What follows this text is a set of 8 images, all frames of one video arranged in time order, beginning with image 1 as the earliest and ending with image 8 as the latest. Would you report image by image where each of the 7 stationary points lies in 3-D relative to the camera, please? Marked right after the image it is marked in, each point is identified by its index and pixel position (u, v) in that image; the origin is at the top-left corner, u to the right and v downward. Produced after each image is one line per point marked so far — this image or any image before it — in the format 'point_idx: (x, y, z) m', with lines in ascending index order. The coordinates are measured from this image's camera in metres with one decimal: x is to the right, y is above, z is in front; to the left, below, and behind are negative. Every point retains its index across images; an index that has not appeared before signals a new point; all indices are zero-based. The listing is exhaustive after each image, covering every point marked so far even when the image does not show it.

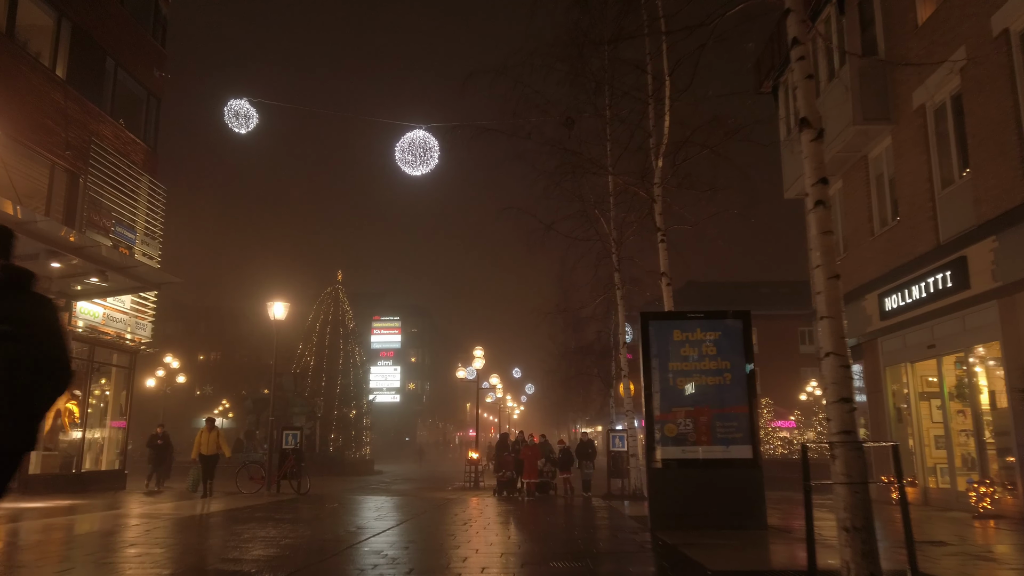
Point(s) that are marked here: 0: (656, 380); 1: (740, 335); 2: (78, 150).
0: (+2.1, -1.3, +10.8) m
1: (+3.3, -0.7, +10.8) m
2: (-11.0, +3.5, +19.0) m
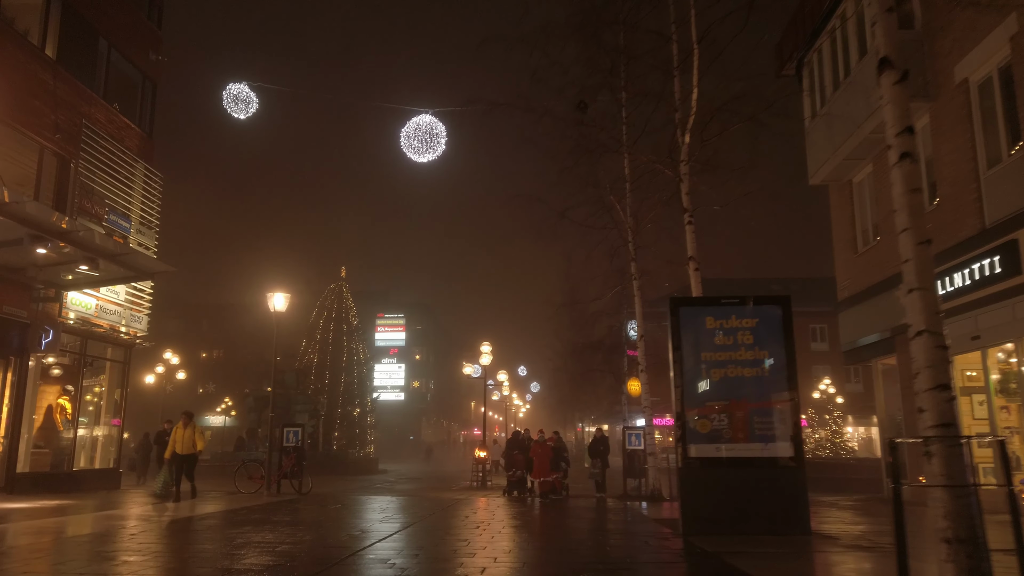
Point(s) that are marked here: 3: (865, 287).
0: (+2.3, -1.1, +9.9) m
1: (+3.5, -0.4, +9.9) m
2: (-10.7, +3.7, +18.1) m
3: (+8.3, 0.0, +17.7) m
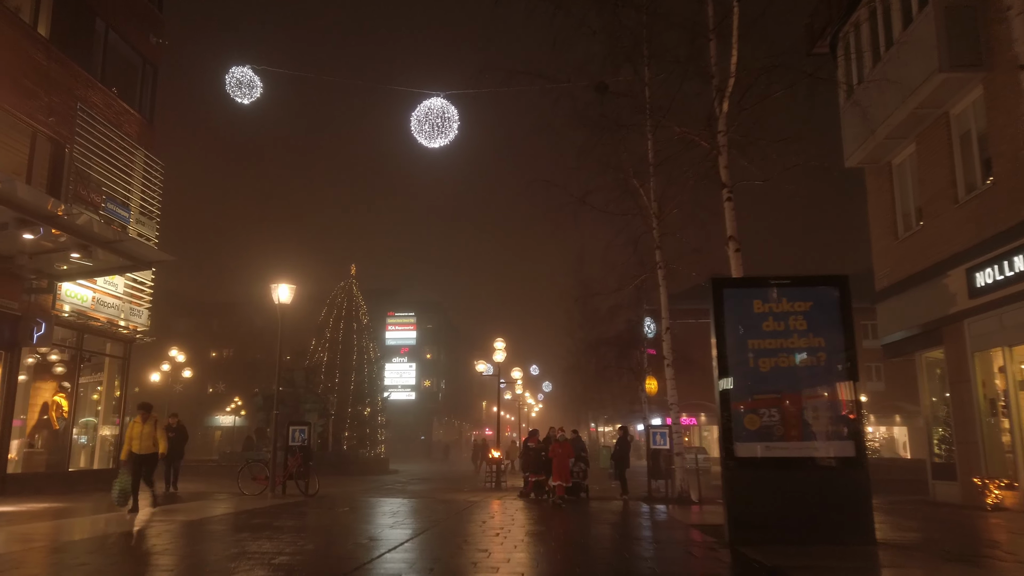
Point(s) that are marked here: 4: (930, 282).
0: (+2.6, -0.9, +8.8) m
1: (+3.8, -0.2, +8.8) m
2: (-10.3, +3.9, +17.3) m
3: (+8.7, +0.3, +16.6) m
4: (+8.6, +0.1, +15.4) m
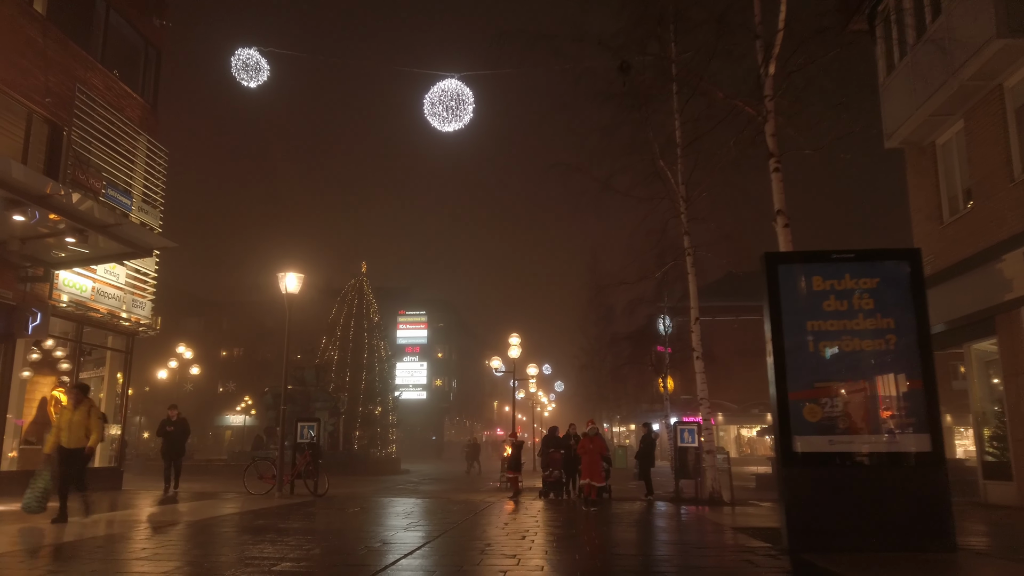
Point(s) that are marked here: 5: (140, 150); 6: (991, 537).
0: (+2.9, -0.6, +7.9) m
1: (+4.1, +0.1, +7.8) m
2: (-9.9, +4.2, +16.5) m
3: (+9.2, +0.5, +15.5) m
4: (+9.0, +0.4, +14.4) m
5: (-9.6, +3.6, +19.4) m
6: (+6.7, -3.5, +10.5) m
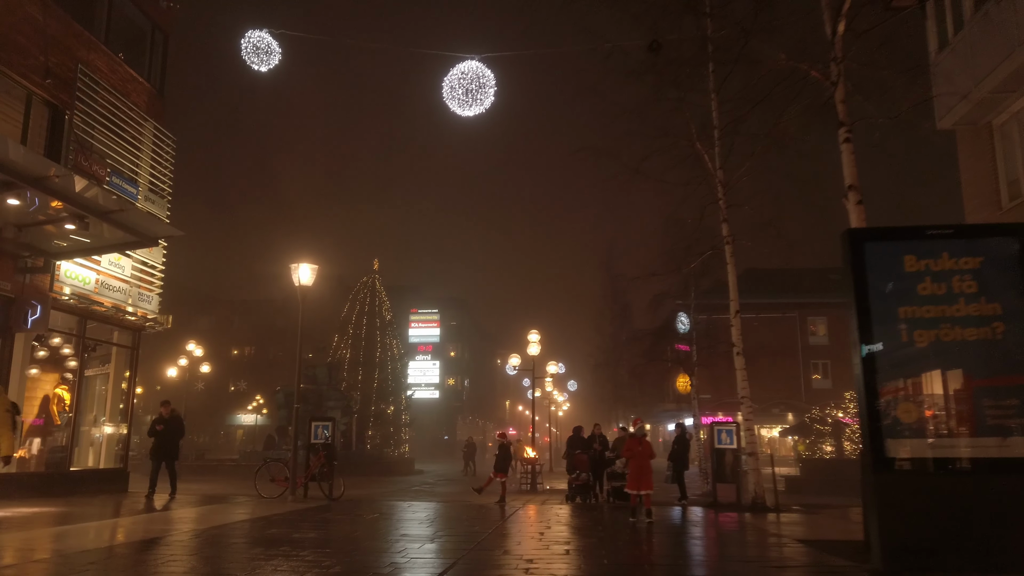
0: (+3.3, -0.4, +6.8) m
1: (+4.5, +0.2, +6.8) m
2: (-9.4, +4.3, +15.6) m
3: (+9.7, +0.7, +14.4) m
4: (+9.5, +0.6, +13.3) m
5: (-9.0, +3.7, +18.5) m
6: (+7.2, -3.3, +9.4) m
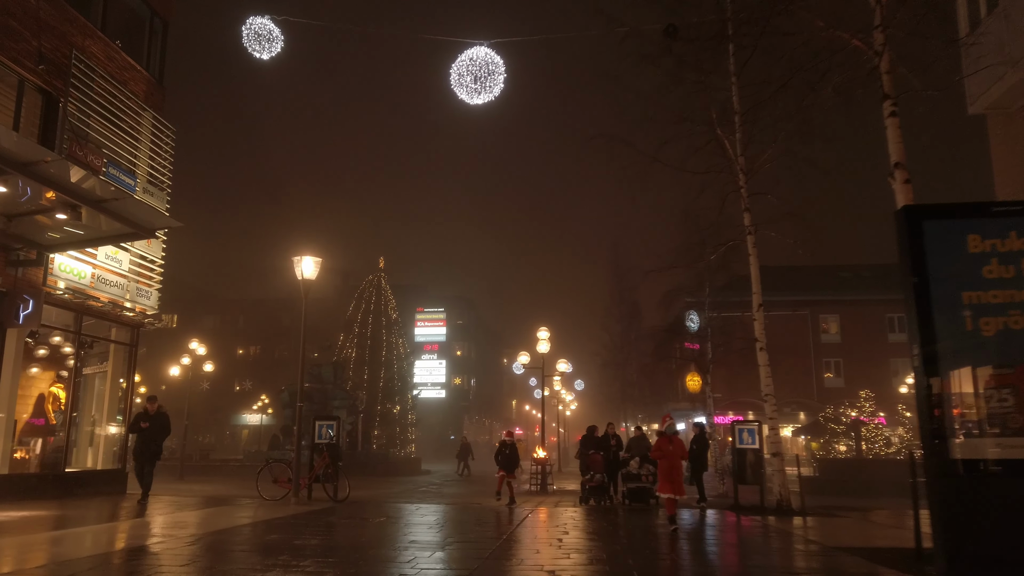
0: (+3.5, -0.3, +6.2) m
1: (+4.7, +0.4, +6.1) m
2: (-9.2, +4.4, +15.0) m
3: (+9.9, +0.9, +13.7) m
4: (+9.7, +0.7, +12.6) m
5: (-8.8, +3.9, +17.9) m
6: (+7.4, -3.1, +8.7) m
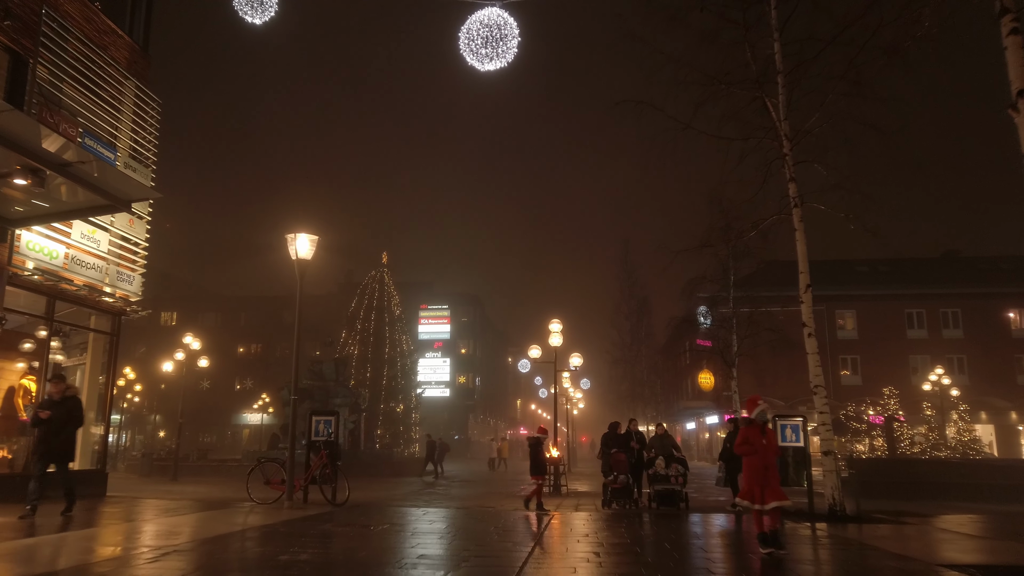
0: (+3.8, +0.1, +4.7) m
1: (+5.0, +0.7, +4.6) m
2: (-8.9, +4.8, +13.6) m
3: (+10.2, +1.2, +12.2) m
4: (+10.0, +1.1, +11.0) m
5: (-8.5, +4.2, +16.5) m
6: (+7.7, -2.8, +7.2) m
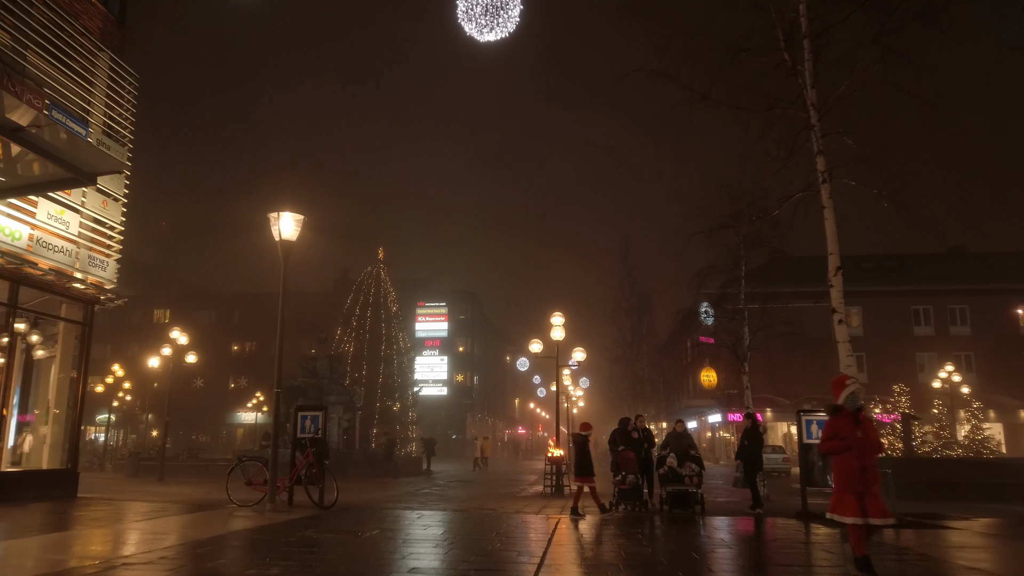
0: (+3.9, +0.3, +3.6) m
1: (+5.1, +1.0, +3.5) m
2: (-8.8, +5.1, +12.5) m
3: (+10.3, +1.5, +11.1) m
4: (+10.1, +1.4, +10.0) m
5: (-8.4, +4.5, +15.4) m
6: (+7.7, -2.5, +6.2) m
